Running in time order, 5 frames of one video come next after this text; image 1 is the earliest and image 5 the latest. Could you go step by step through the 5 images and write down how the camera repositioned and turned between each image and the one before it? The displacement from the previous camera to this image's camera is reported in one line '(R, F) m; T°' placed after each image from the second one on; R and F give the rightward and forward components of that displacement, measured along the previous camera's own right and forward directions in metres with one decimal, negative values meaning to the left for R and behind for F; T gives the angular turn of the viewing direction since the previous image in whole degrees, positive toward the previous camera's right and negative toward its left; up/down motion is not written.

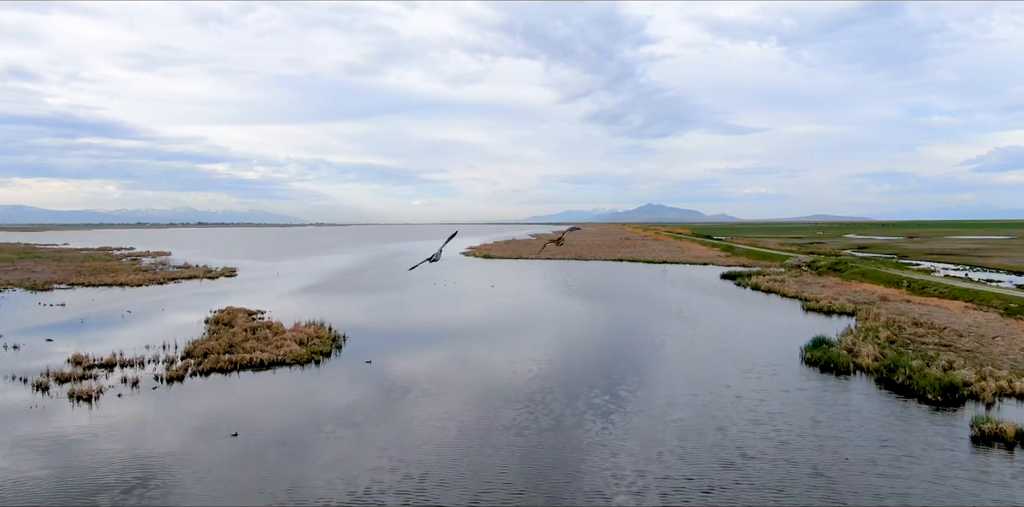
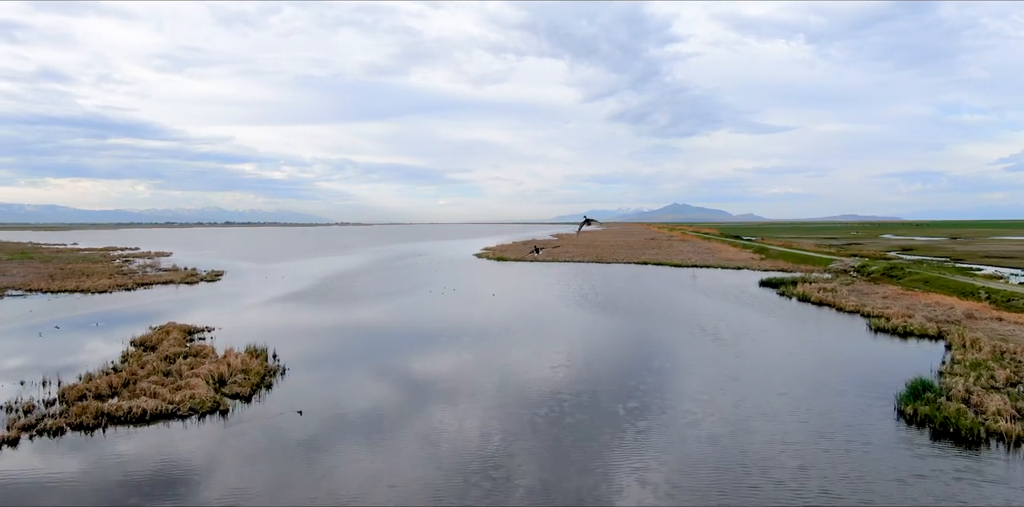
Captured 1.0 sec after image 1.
(-0.2, +0.1) m; -2°
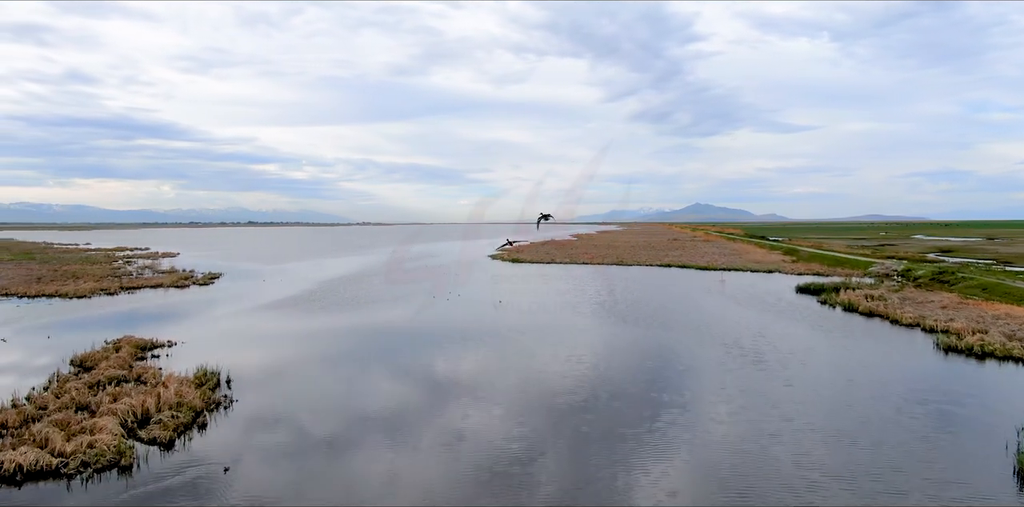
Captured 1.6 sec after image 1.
(-0.4, 0.0) m; -1°
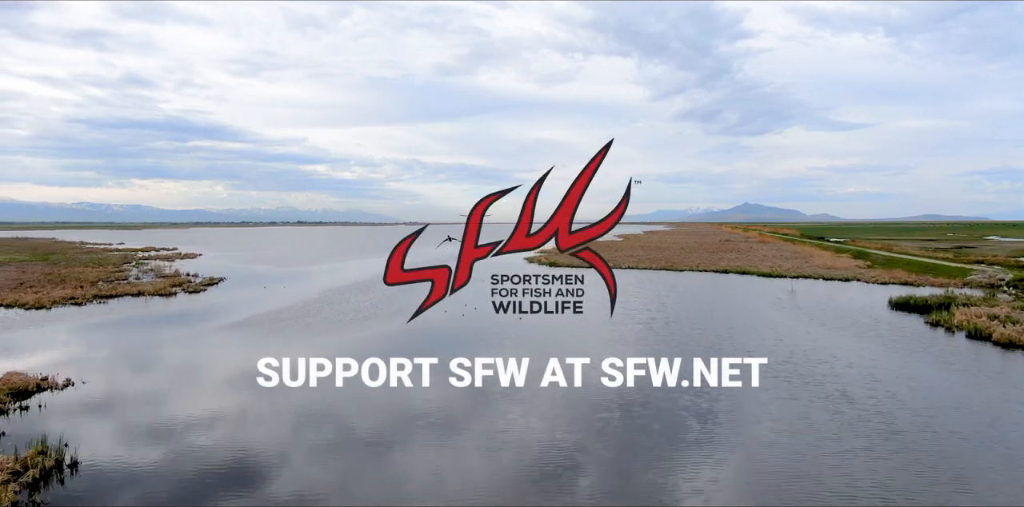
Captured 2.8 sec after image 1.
(-0.8, +0.1) m; -2°
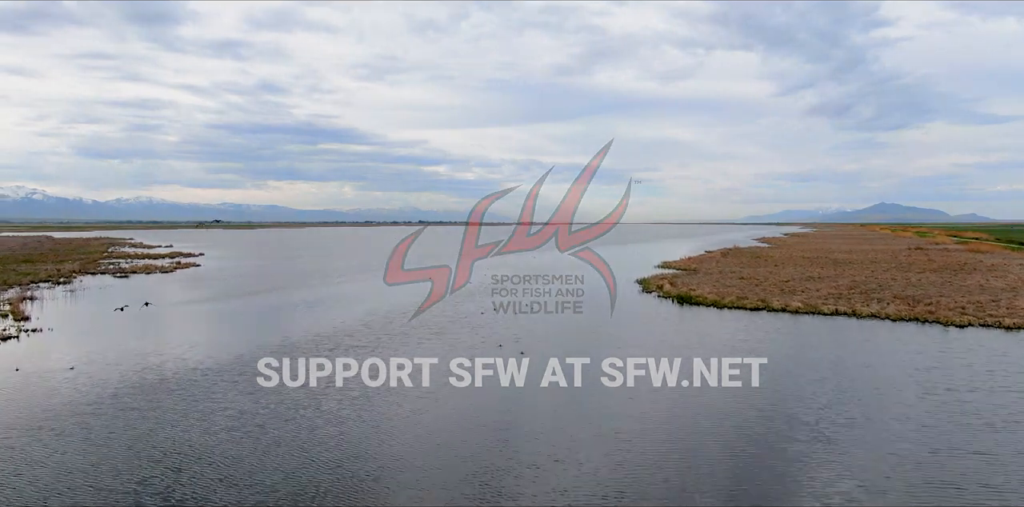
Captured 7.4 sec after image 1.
(-2.0, 0.0) m; -6°
